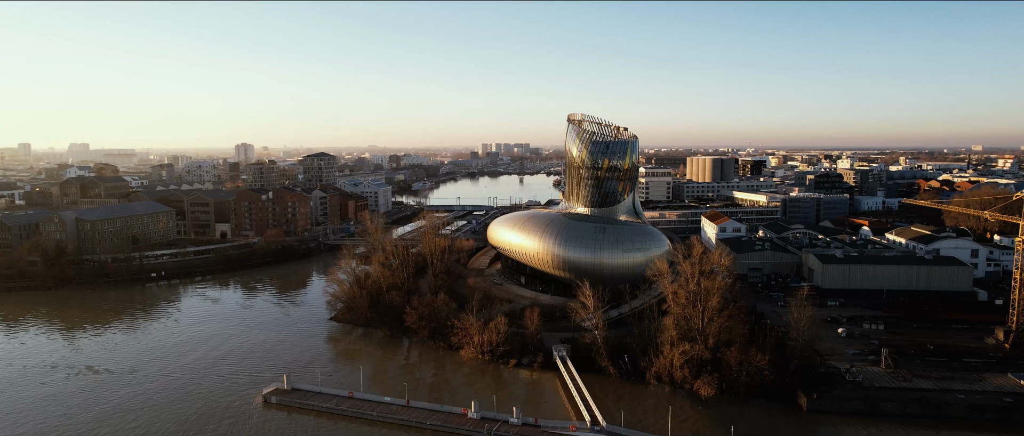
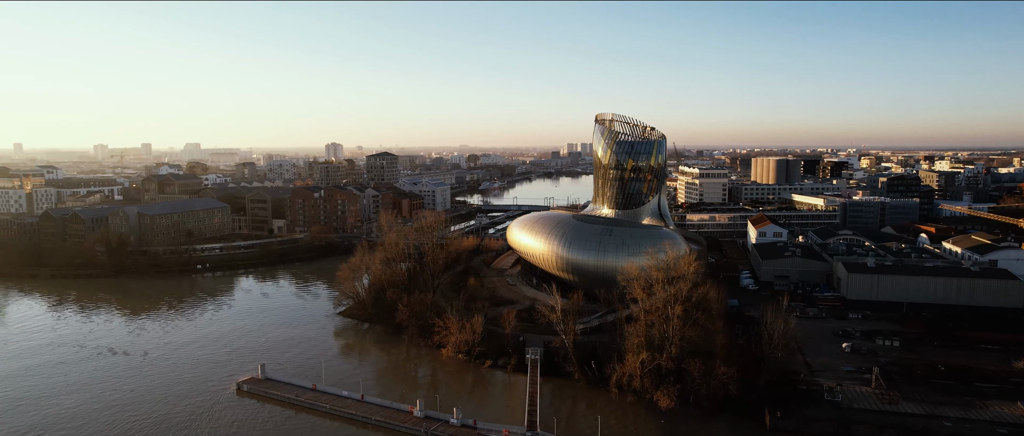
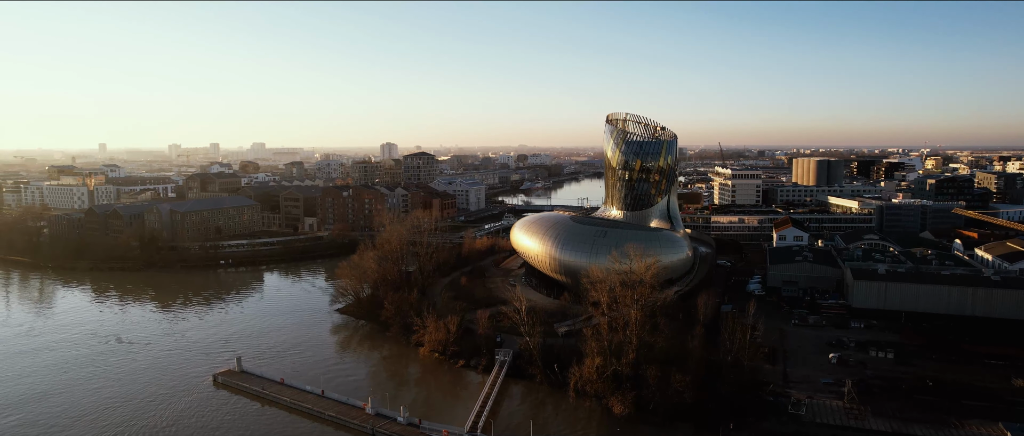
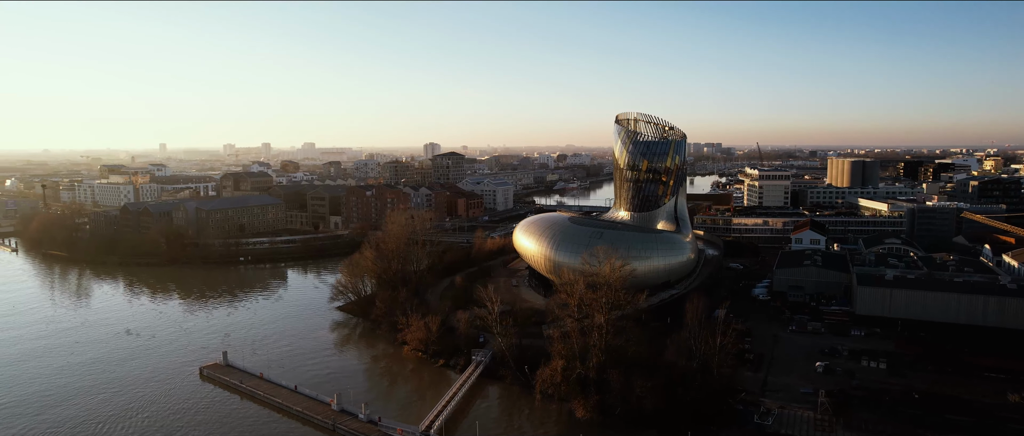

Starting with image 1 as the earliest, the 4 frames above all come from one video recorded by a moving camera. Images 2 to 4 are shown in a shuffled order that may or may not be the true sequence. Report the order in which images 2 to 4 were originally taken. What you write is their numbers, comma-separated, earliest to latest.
2, 3, 4
